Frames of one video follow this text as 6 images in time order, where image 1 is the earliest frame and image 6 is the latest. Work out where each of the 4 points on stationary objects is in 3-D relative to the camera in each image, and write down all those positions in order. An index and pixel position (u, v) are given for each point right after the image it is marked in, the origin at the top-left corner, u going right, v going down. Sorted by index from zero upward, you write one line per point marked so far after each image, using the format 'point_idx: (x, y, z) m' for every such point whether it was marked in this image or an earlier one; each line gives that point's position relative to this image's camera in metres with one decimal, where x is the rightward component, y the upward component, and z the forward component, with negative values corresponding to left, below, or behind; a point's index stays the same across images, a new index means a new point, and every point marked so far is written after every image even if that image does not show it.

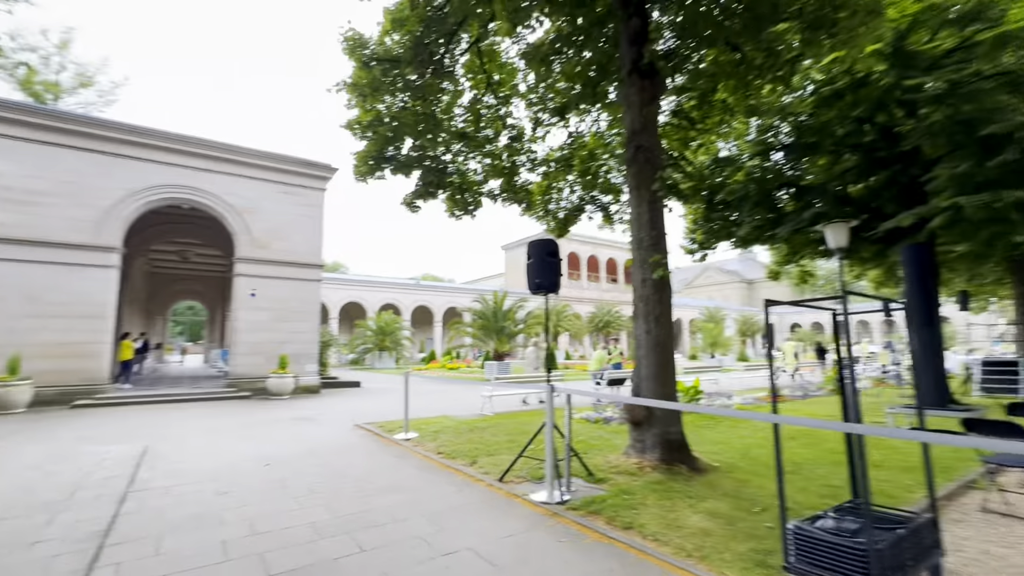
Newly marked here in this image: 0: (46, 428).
0: (-9.0, -2.7, +8.8) m
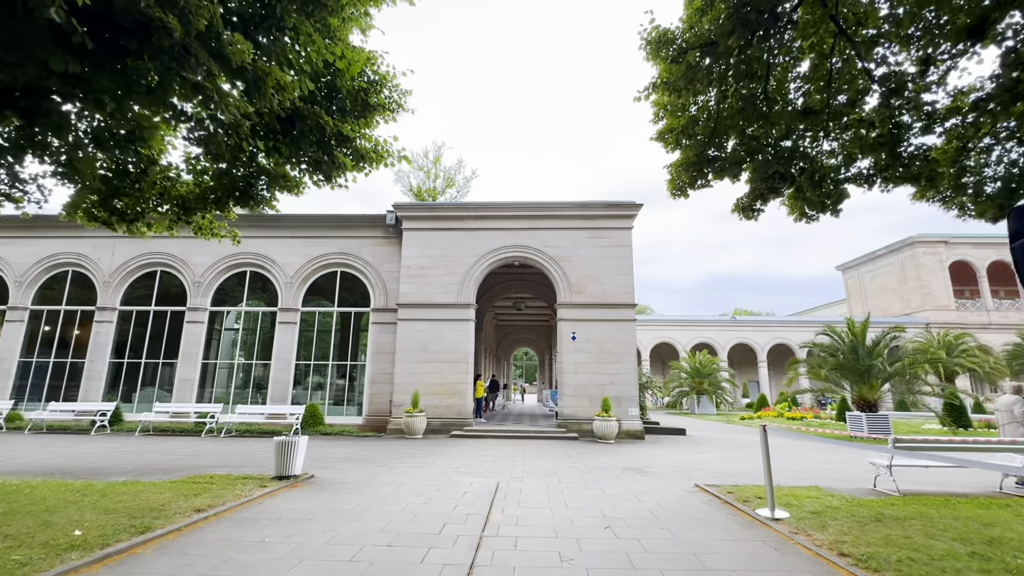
0: (-1.8, -3.9, +10.7) m
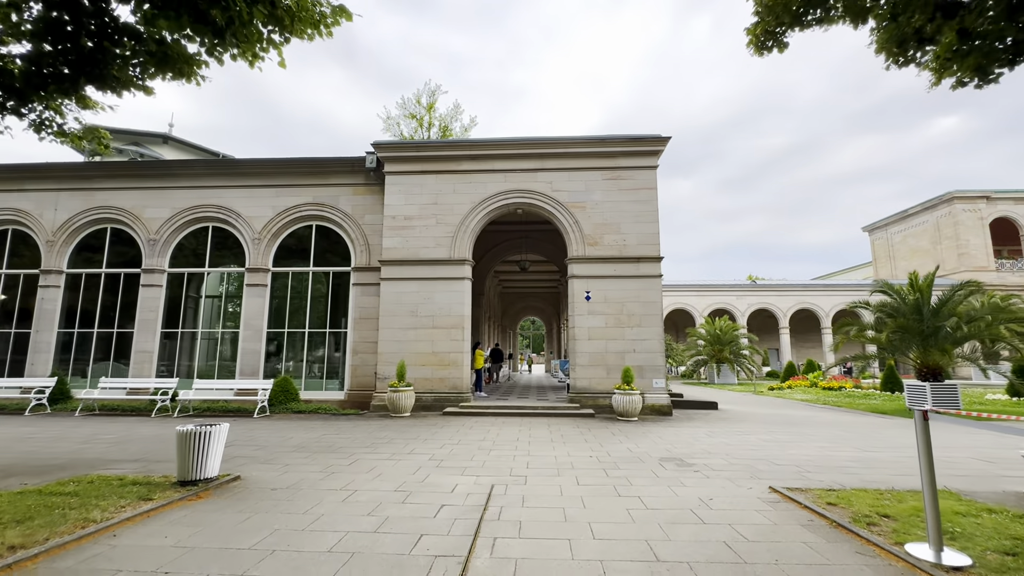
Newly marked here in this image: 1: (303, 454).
0: (-1.8, -2.9, +8.7) m
1: (-3.3, -2.6, +7.1) m
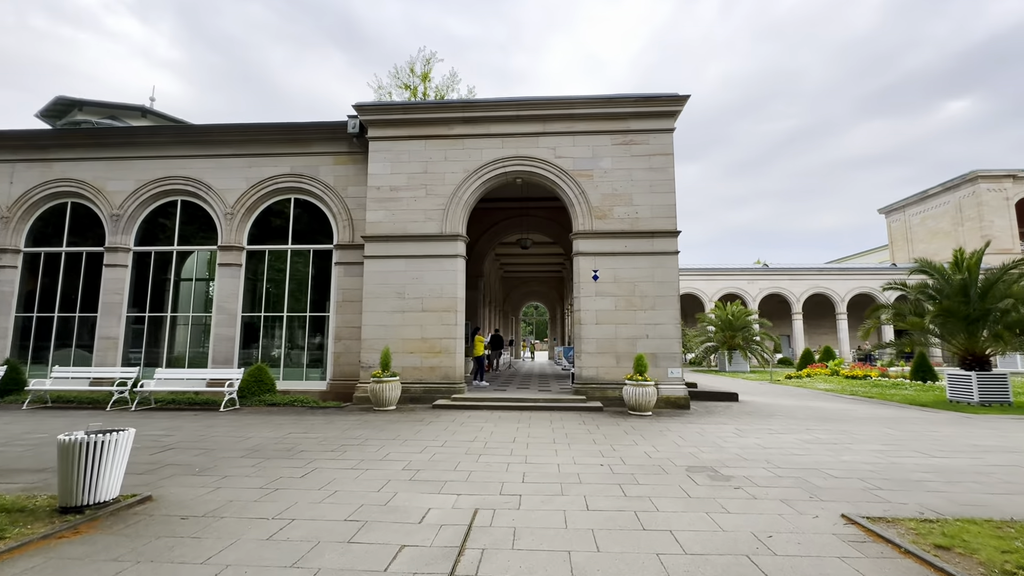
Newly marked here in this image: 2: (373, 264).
0: (-1.8, -2.4, +7.4) m
1: (-3.4, -2.3, +5.9) m
2: (-3.6, +0.6, +11.7) m
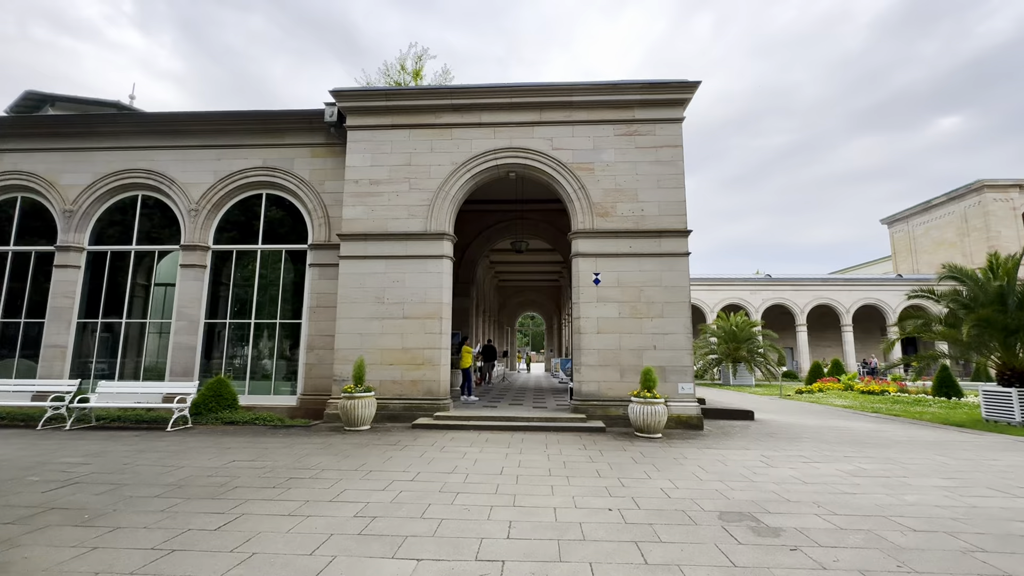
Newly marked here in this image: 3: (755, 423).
0: (-2.0, -2.4, +6.2) m
1: (-3.6, -2.2, +4.6) m
2: (-3.8, +0.5, +10.5) m
3: (+5.6, -3.1, +10.4) m
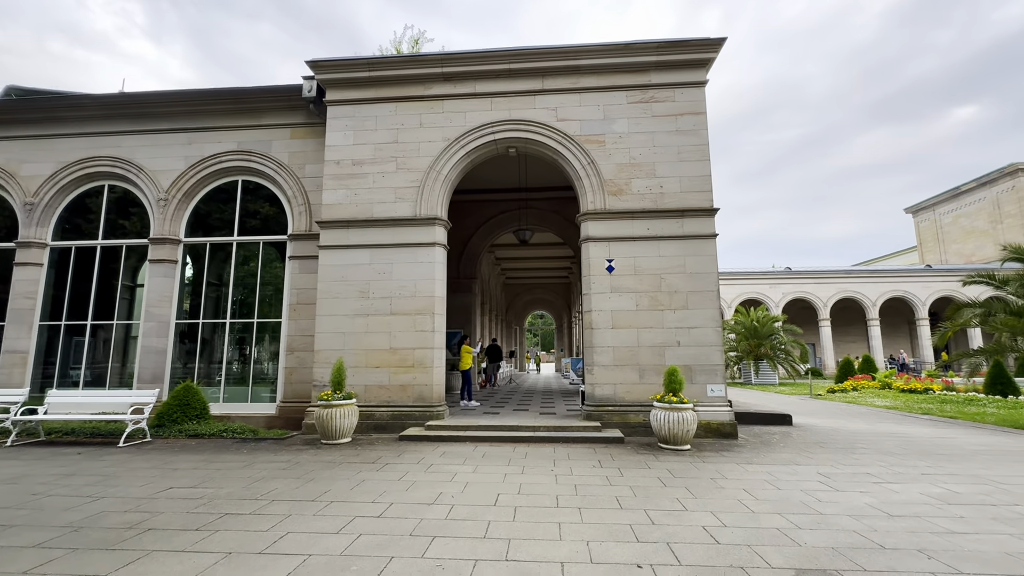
0: (-2.0, -2.3, +5.0) m
1: (-3.6, -2.1, +3.5) m
2: (-3.7, +0.7, +9.3) m
3: (+5.7, -2.8, +9.0) m
